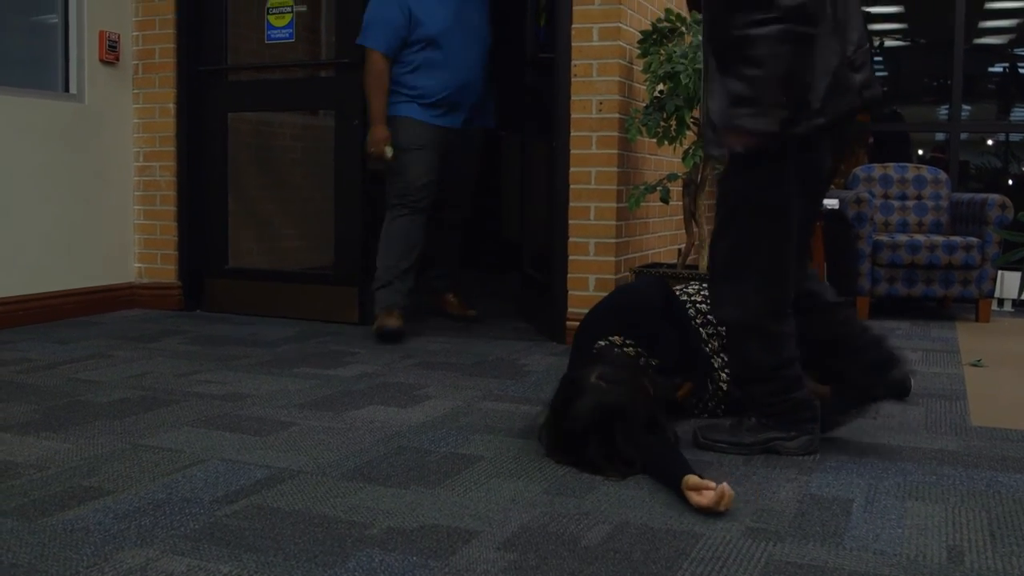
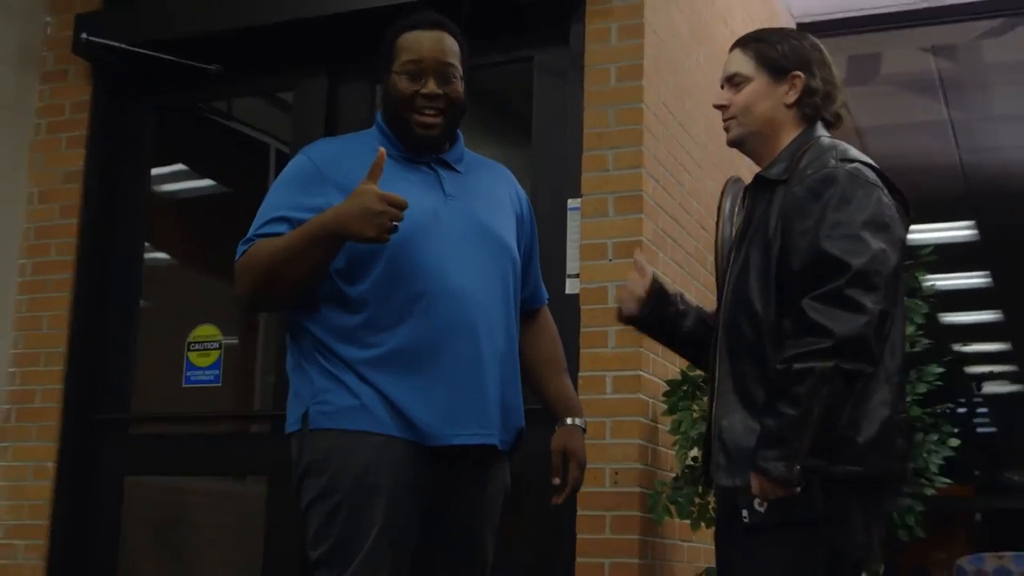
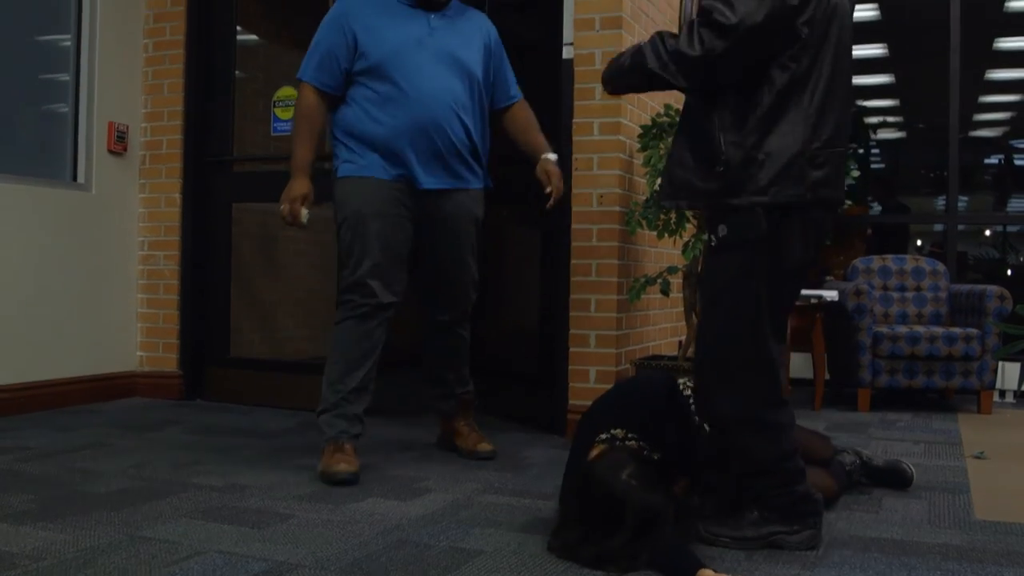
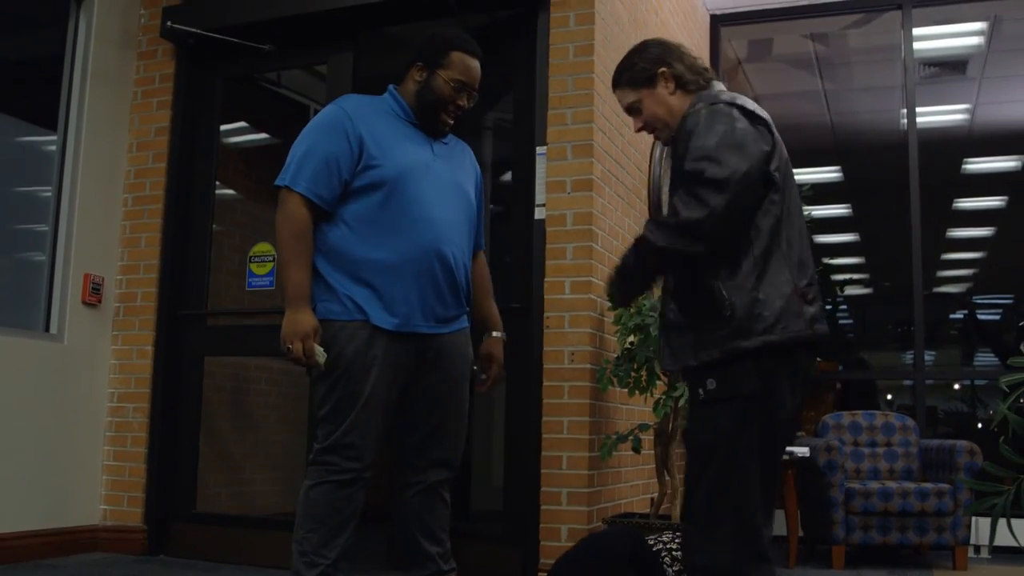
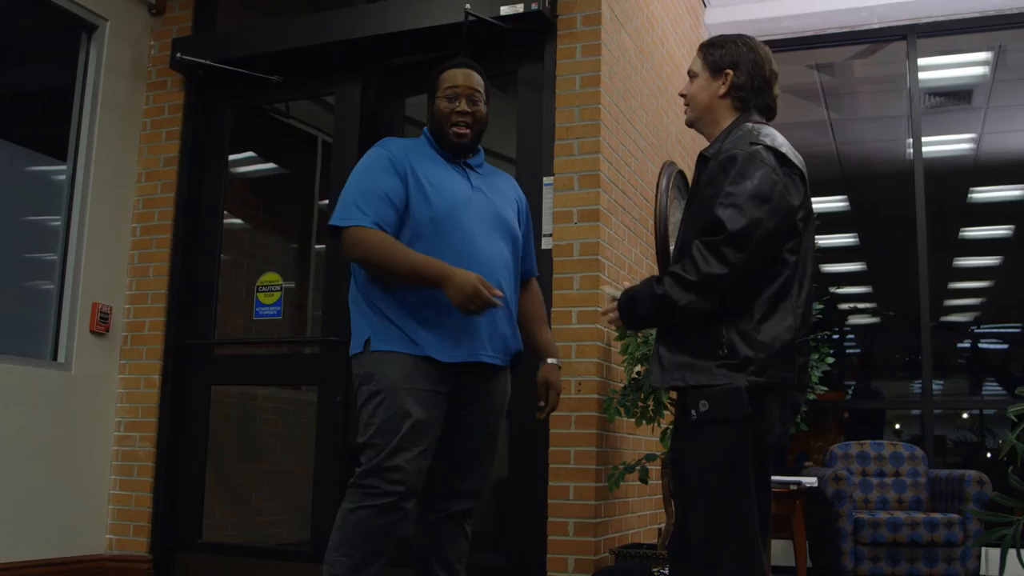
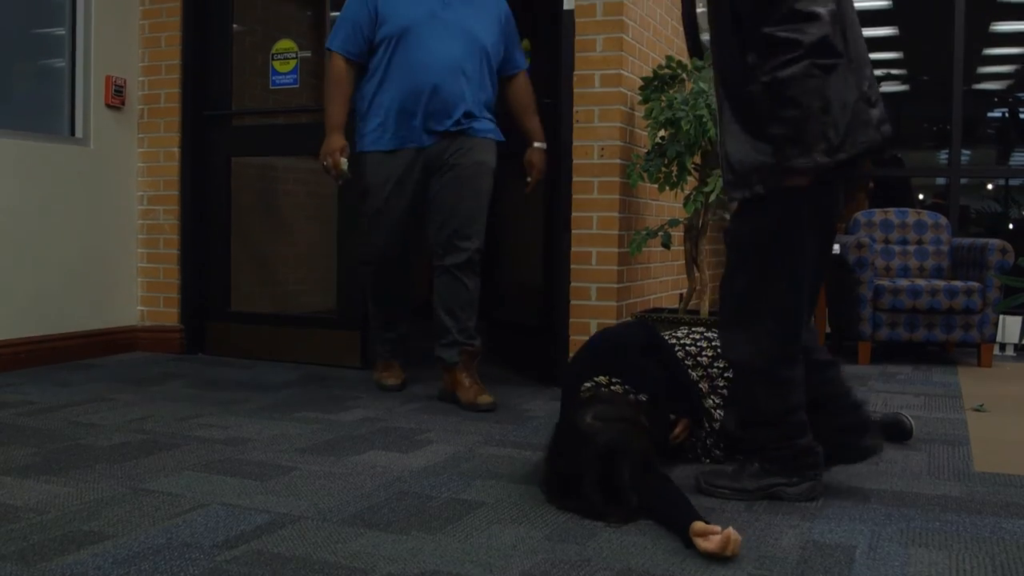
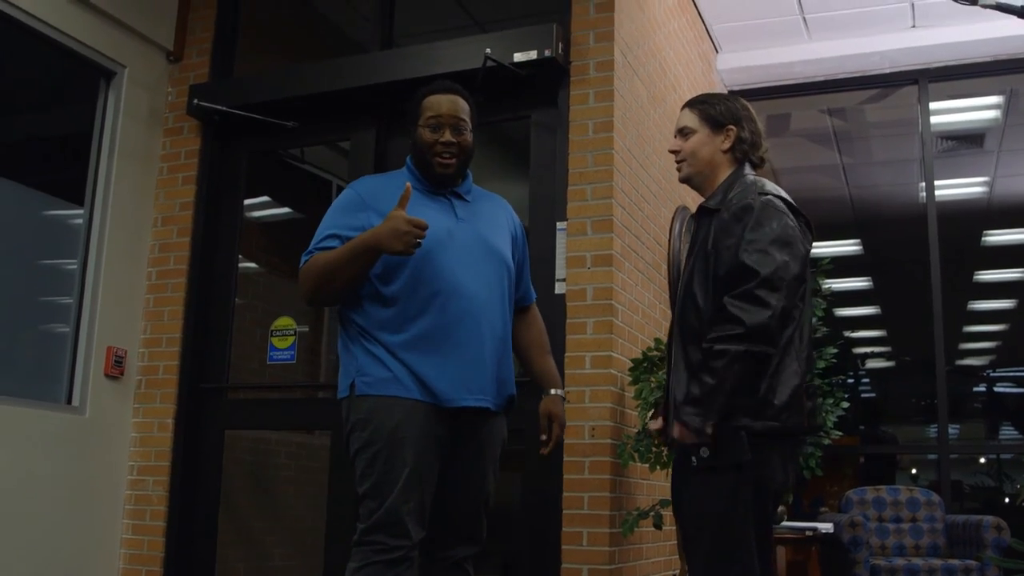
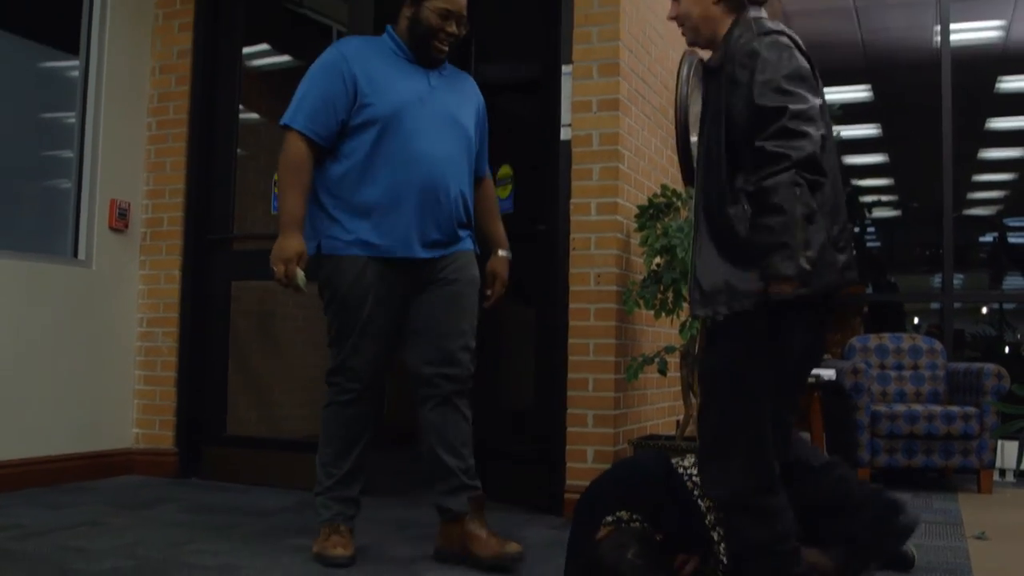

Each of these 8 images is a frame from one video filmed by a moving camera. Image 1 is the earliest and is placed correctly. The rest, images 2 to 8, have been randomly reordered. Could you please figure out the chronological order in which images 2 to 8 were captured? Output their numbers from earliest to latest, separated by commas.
6, 3, 8, 4, 5, 7, 2
